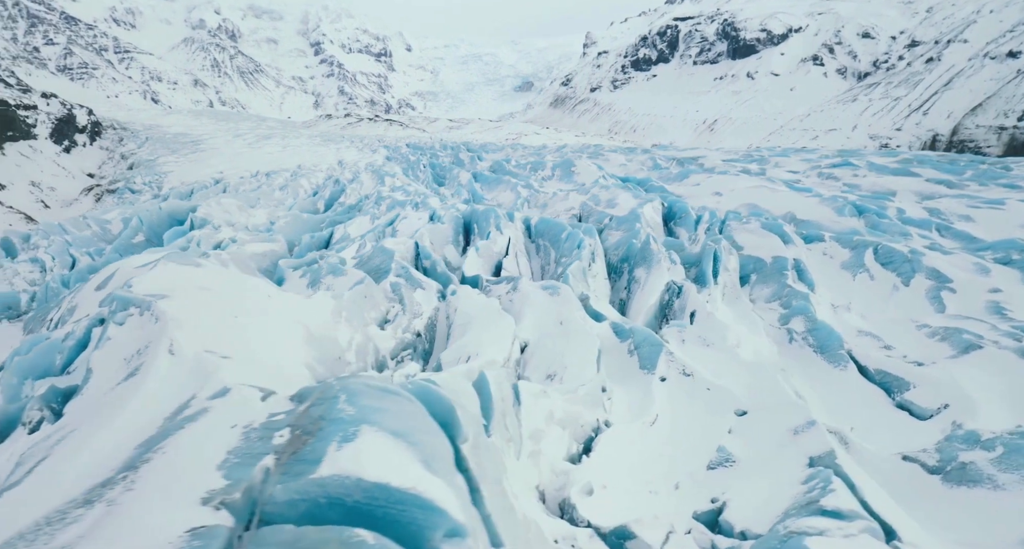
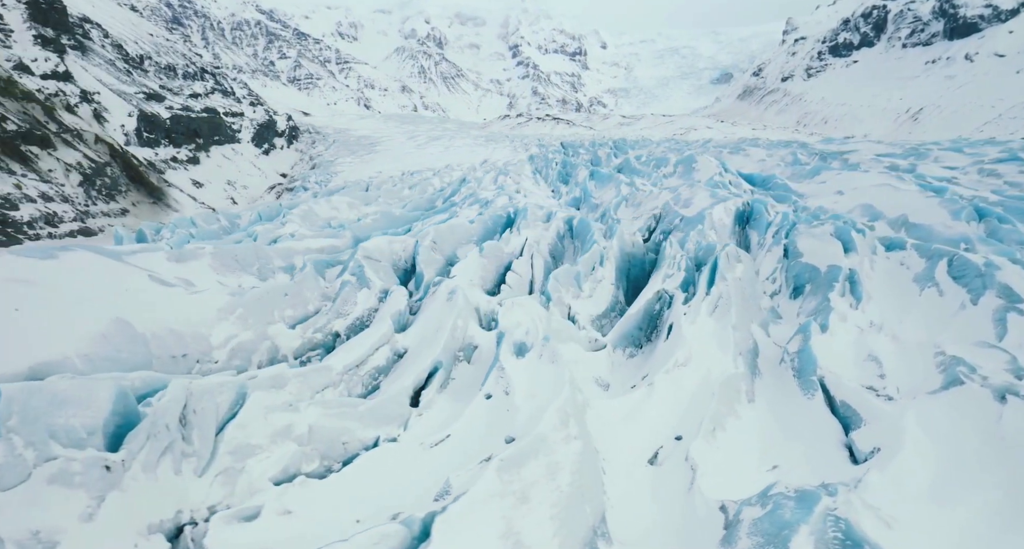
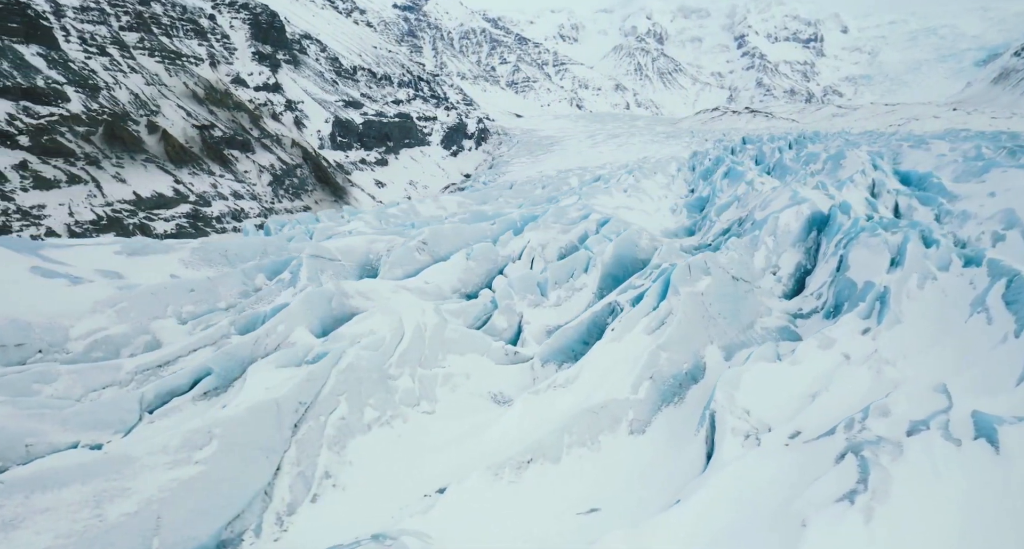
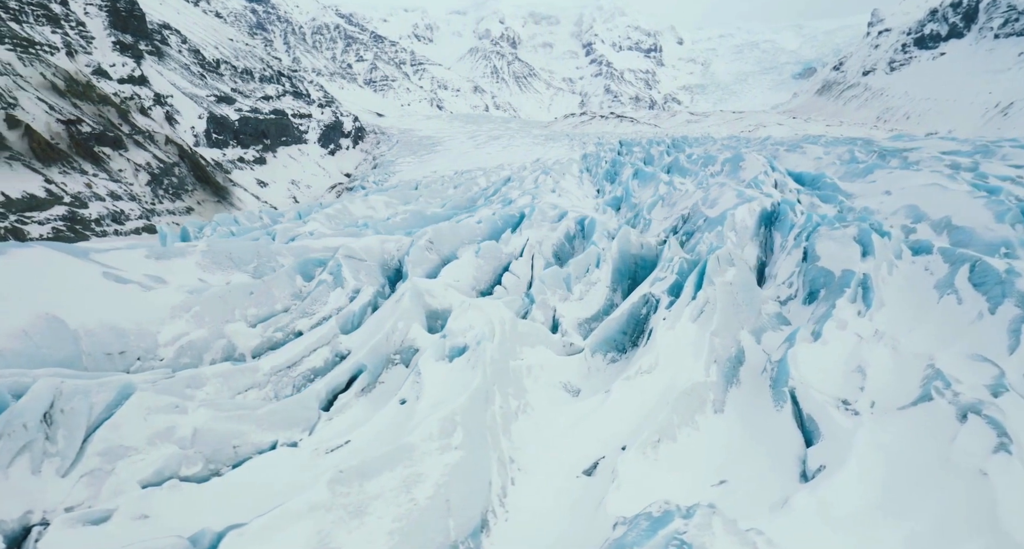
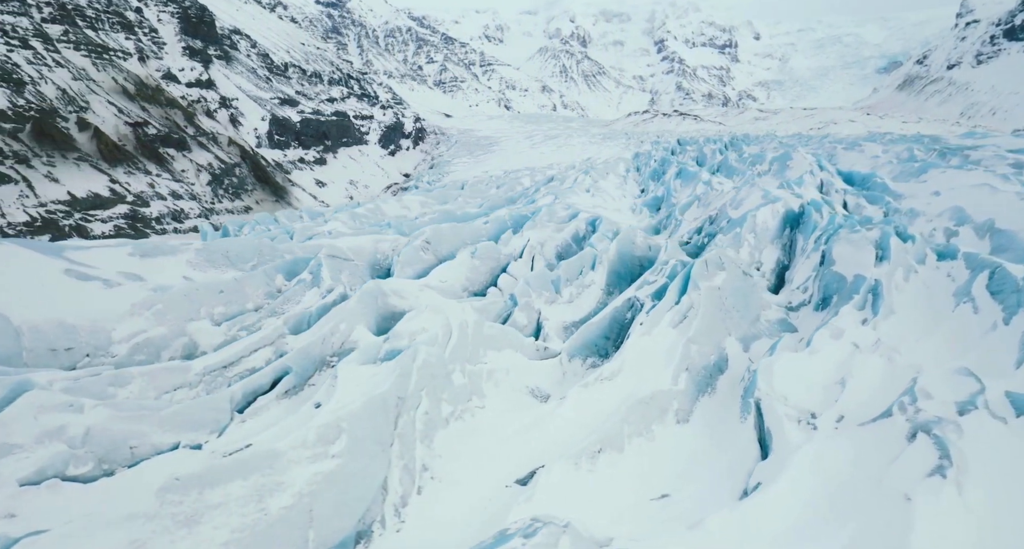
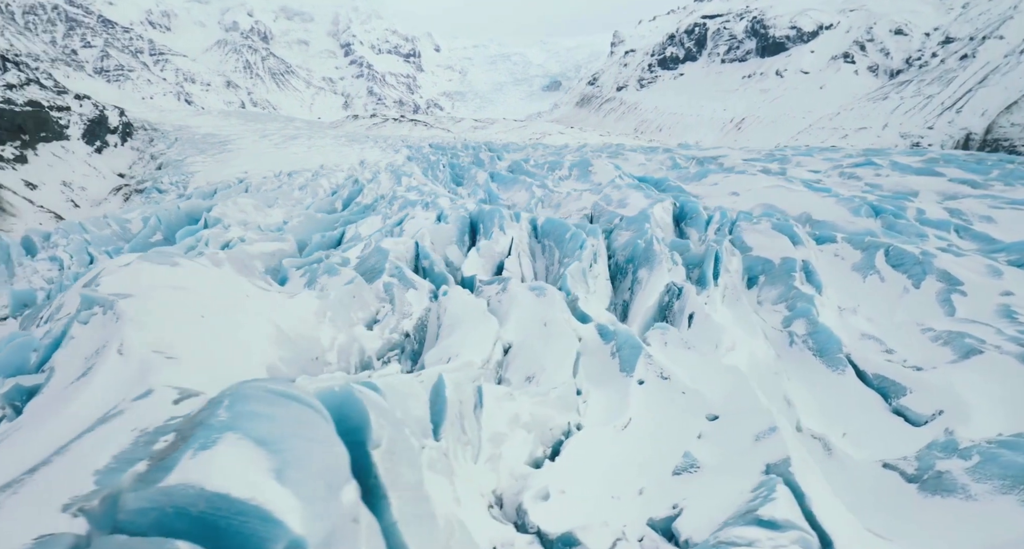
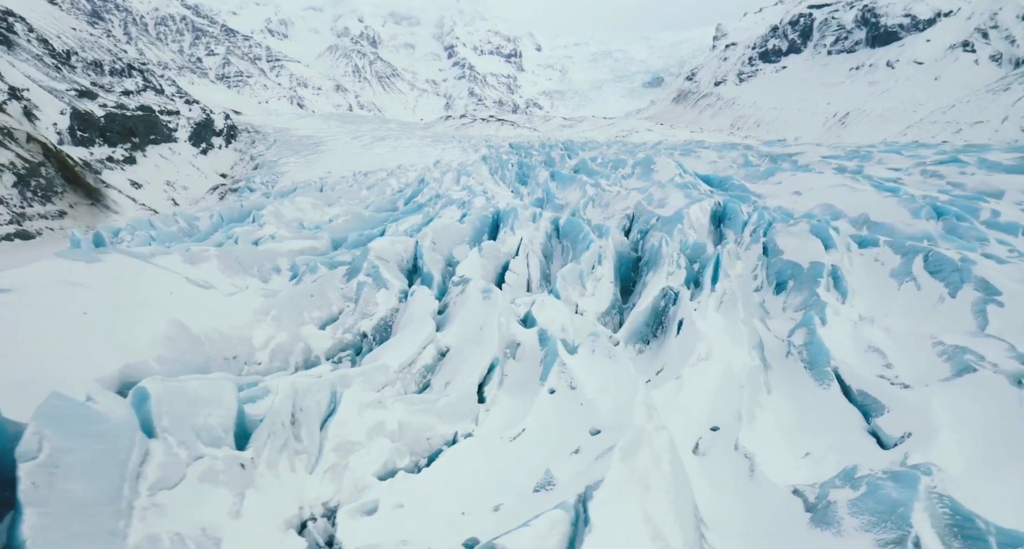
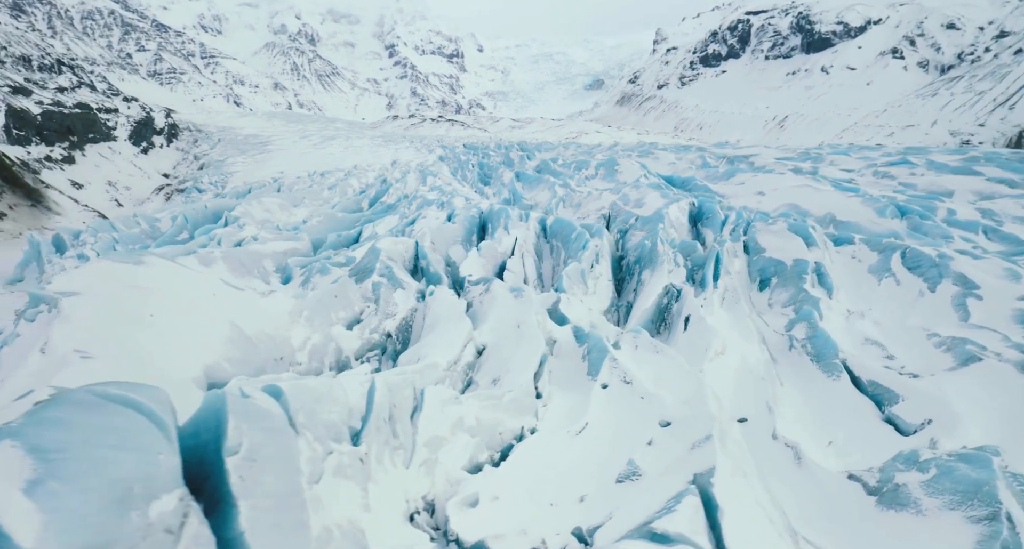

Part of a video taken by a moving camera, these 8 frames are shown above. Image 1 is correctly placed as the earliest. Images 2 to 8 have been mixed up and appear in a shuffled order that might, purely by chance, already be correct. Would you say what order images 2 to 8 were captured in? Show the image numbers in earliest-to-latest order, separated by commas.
6, 8, 7, 2, 4, 5, 3
